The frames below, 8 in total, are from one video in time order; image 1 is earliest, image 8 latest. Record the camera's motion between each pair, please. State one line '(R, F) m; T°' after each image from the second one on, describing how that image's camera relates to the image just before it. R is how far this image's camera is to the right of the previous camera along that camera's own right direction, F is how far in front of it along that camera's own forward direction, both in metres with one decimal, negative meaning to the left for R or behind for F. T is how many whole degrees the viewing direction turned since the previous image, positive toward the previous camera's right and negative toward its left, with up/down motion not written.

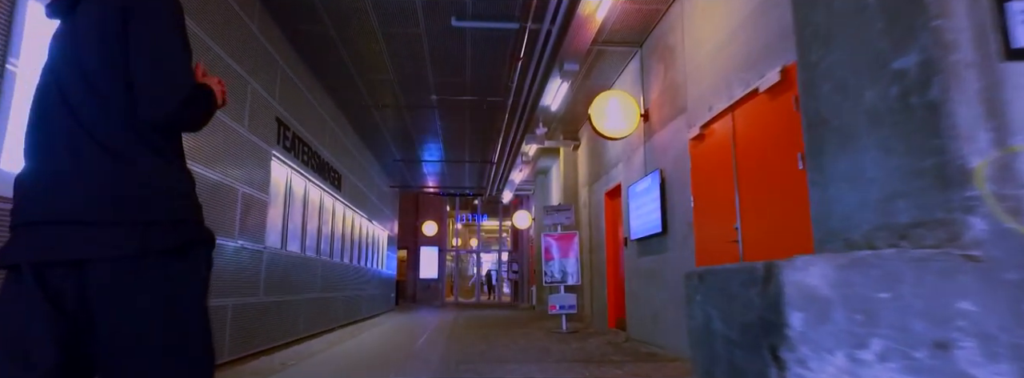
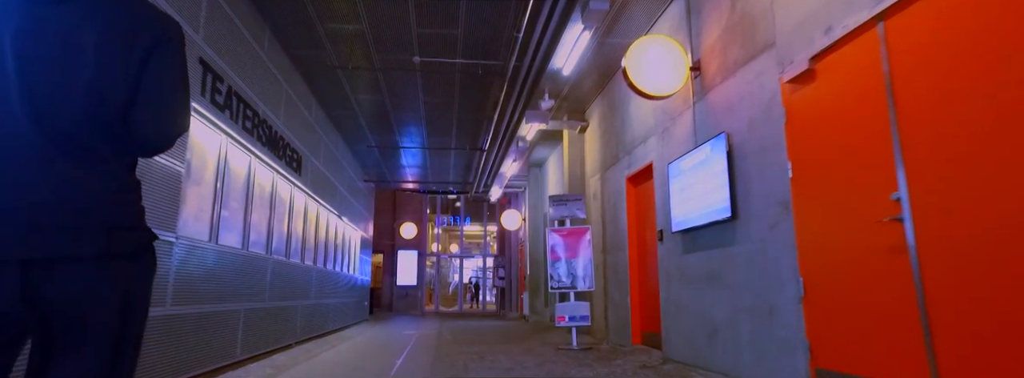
(-0.3, +1.5) m; +2°
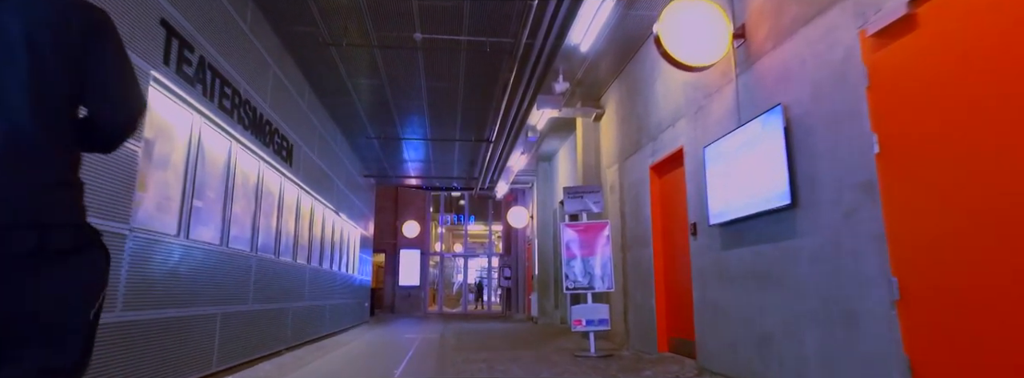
(-0.1, +0.6) m; 0°
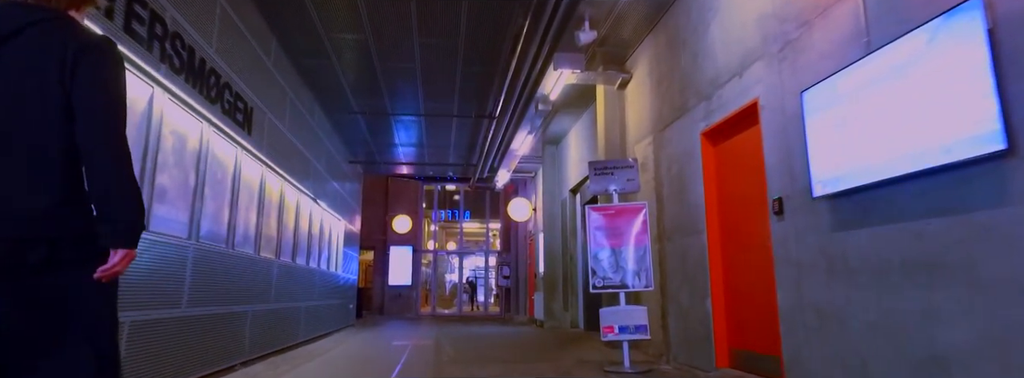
(-0.2, +1.3) m; +1°
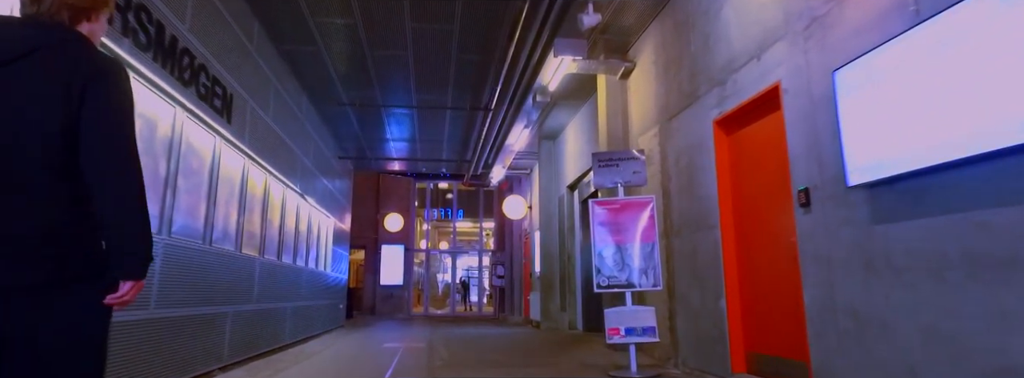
(-0.1, +0.3) m; +1°
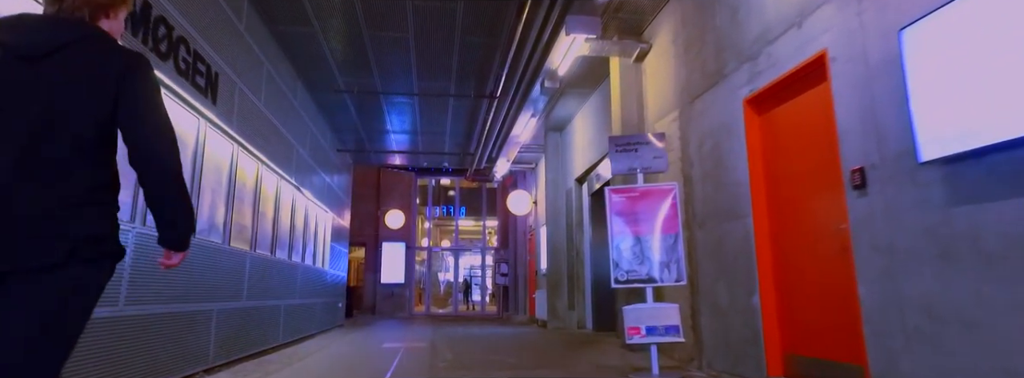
(-0.1, +0.4) m; 0°
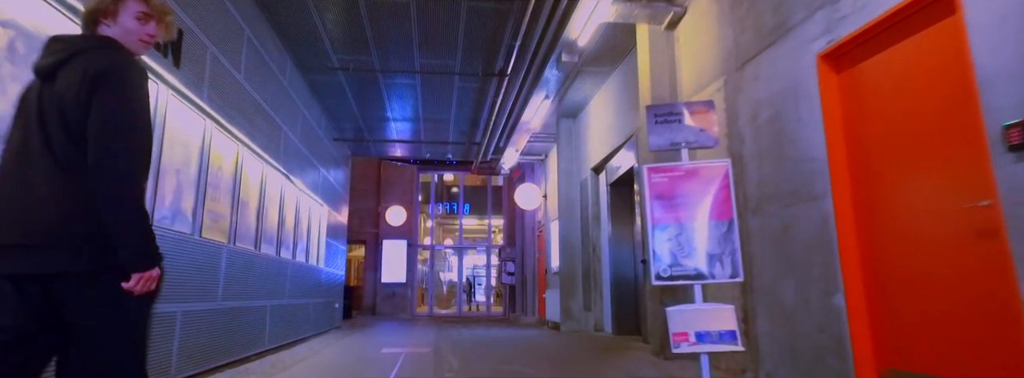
(-0.1, +0.7) m; 0°
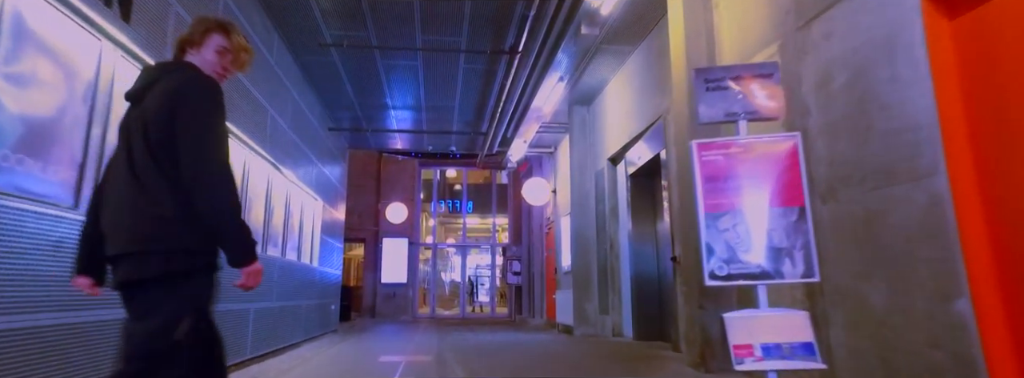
(-0.1, +0.7) m; 0°
